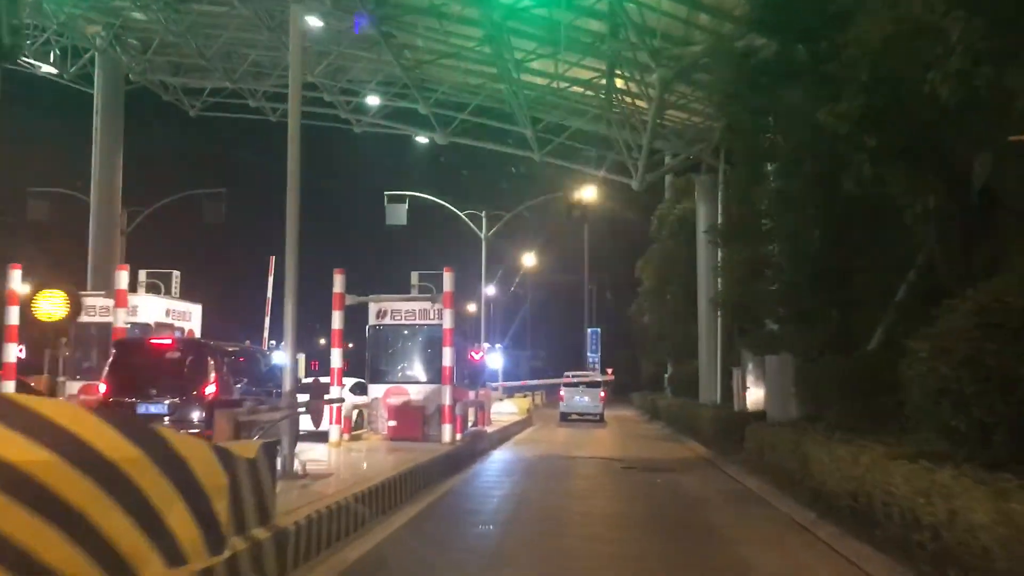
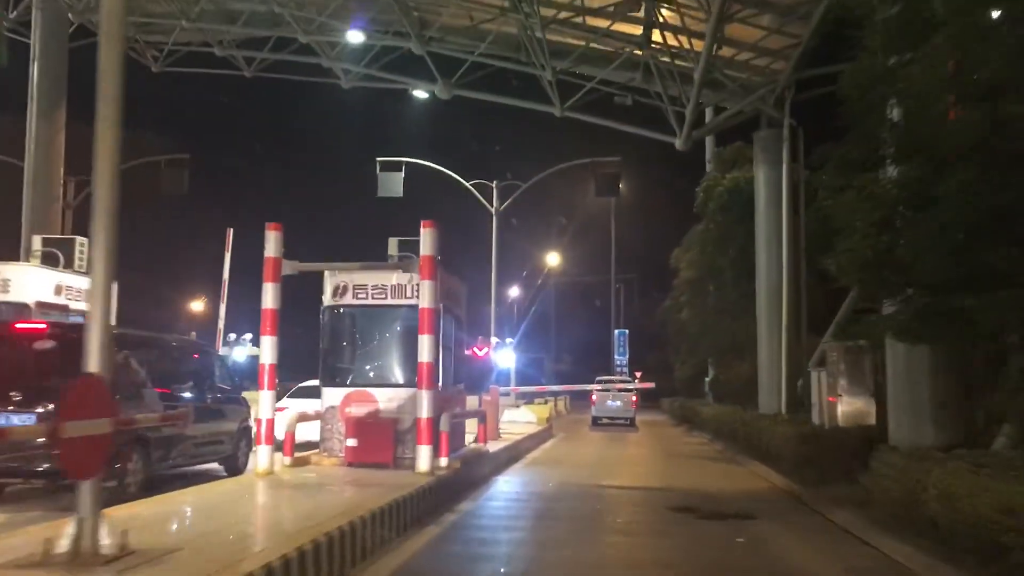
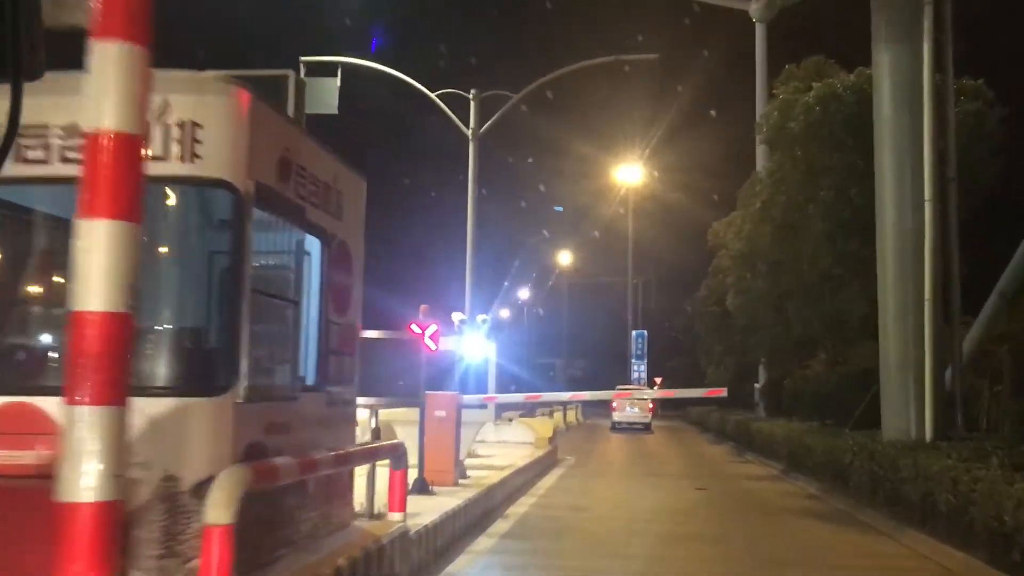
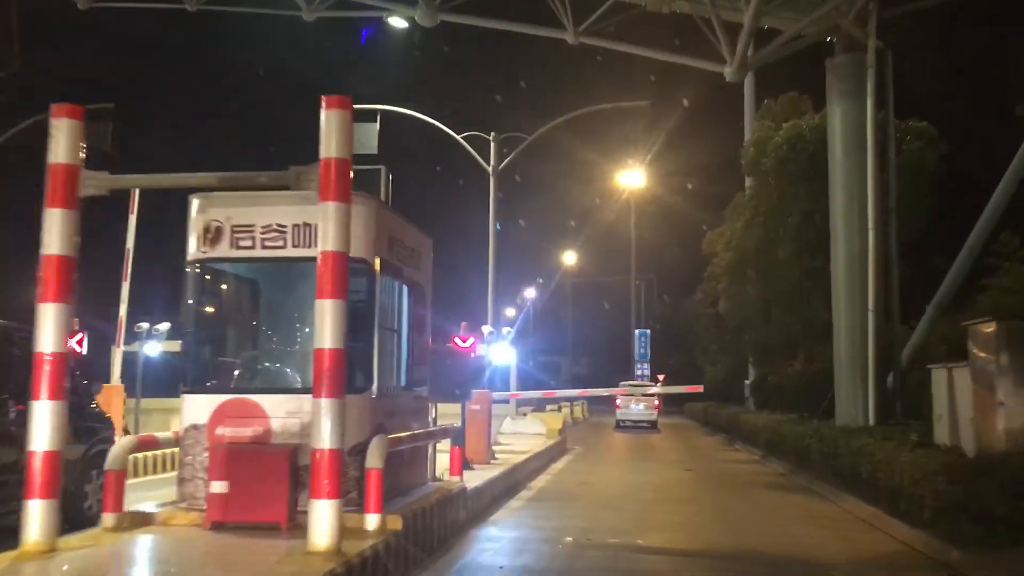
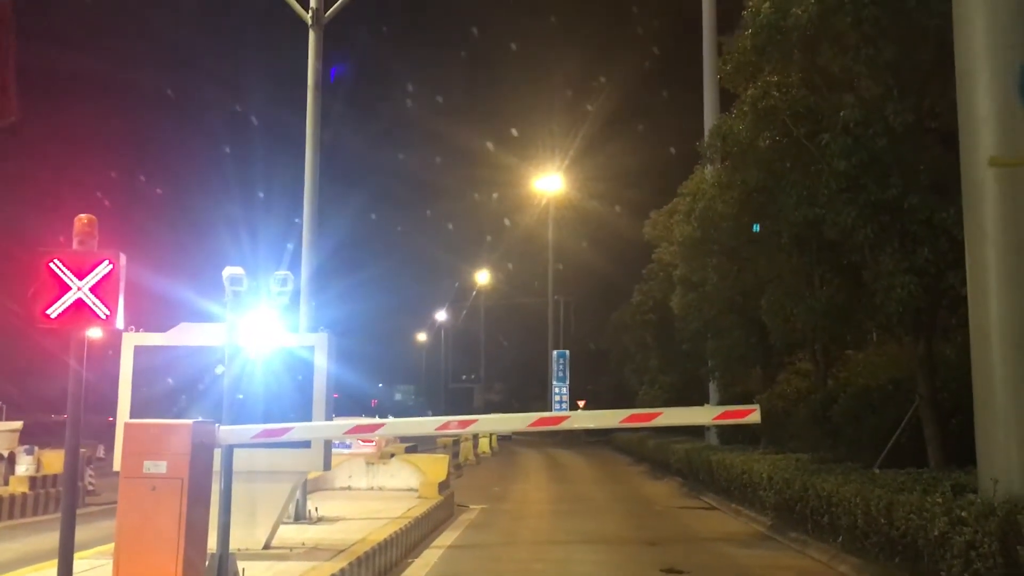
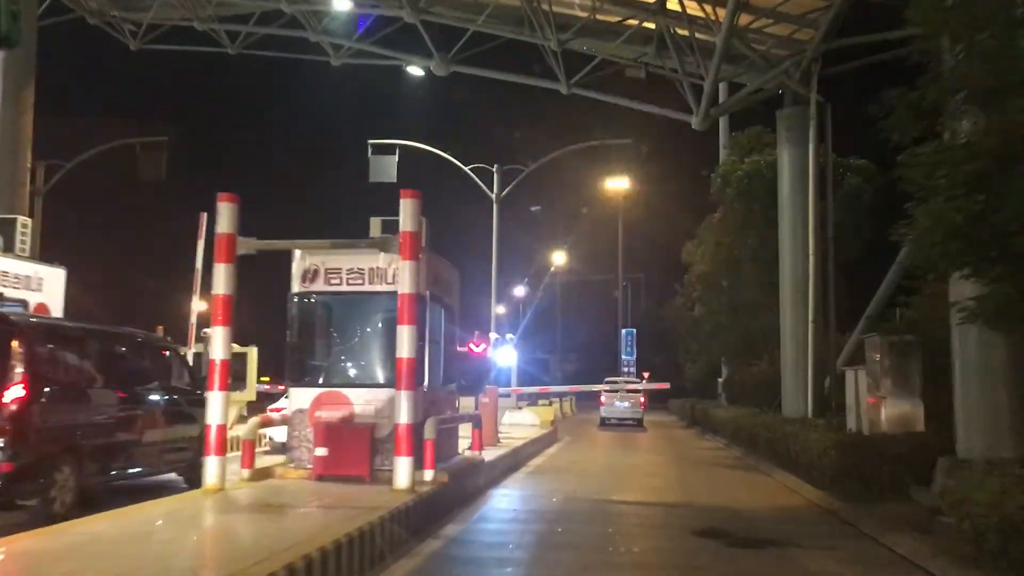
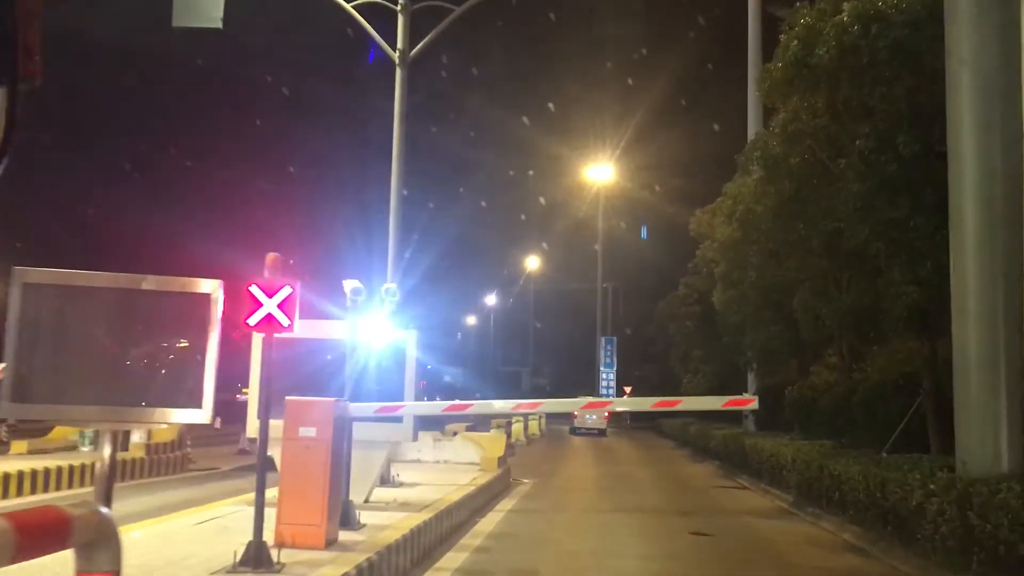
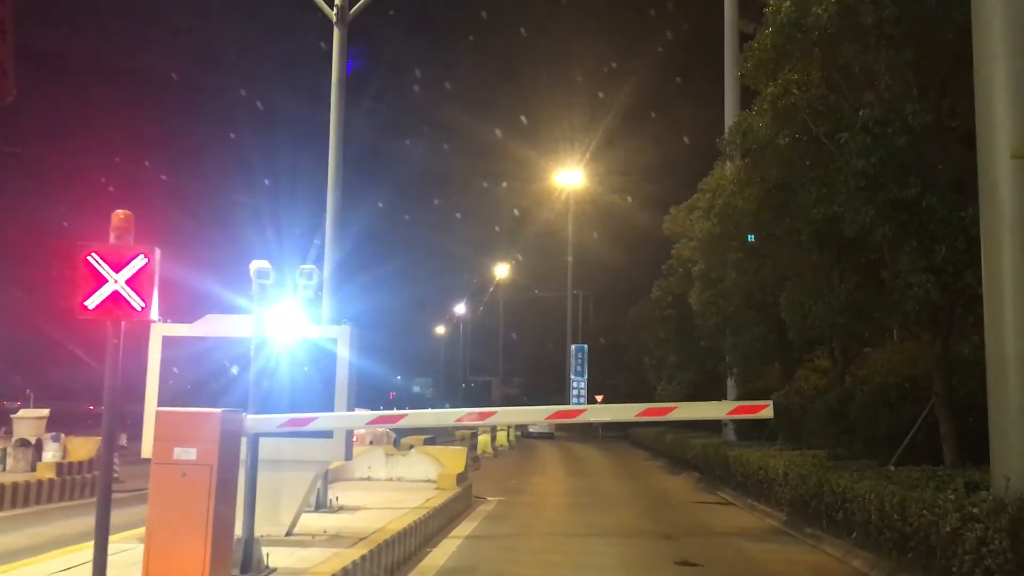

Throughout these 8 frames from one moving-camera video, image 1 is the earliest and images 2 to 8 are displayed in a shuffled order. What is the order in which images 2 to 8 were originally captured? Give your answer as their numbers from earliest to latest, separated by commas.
2, 6, 4, 3, 7, 8, 5
